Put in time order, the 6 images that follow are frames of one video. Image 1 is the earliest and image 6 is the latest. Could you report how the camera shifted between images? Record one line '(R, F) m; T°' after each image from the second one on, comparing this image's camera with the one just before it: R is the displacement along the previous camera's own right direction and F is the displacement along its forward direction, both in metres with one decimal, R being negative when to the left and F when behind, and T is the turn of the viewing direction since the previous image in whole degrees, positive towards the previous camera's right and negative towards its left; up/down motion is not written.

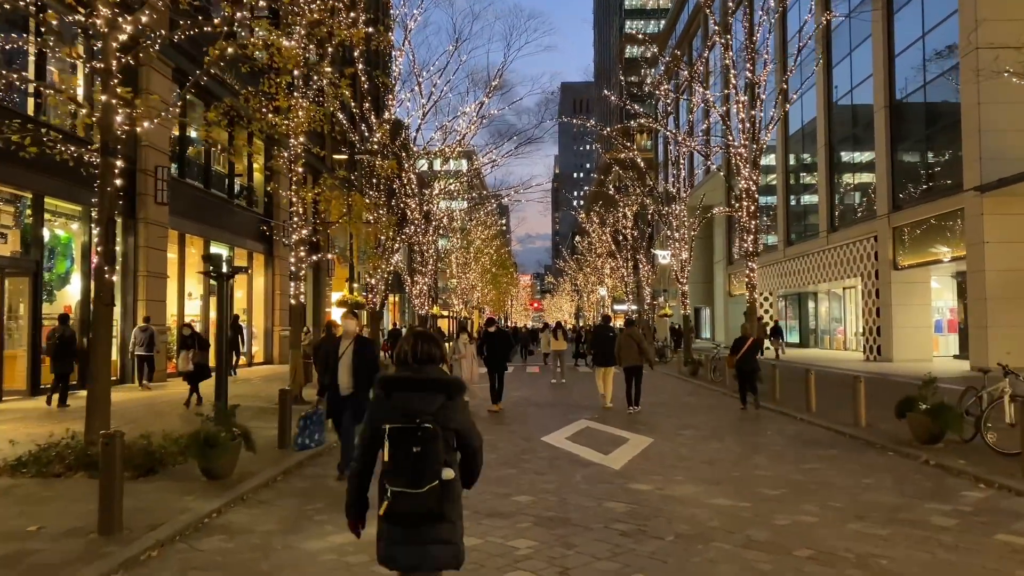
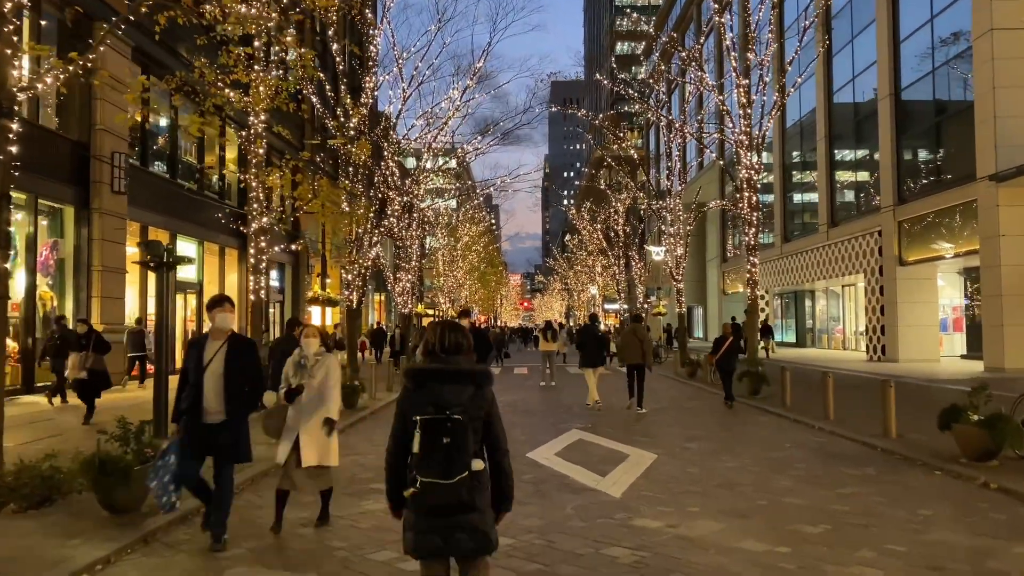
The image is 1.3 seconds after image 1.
(+0.1, +1.4) m; +1°
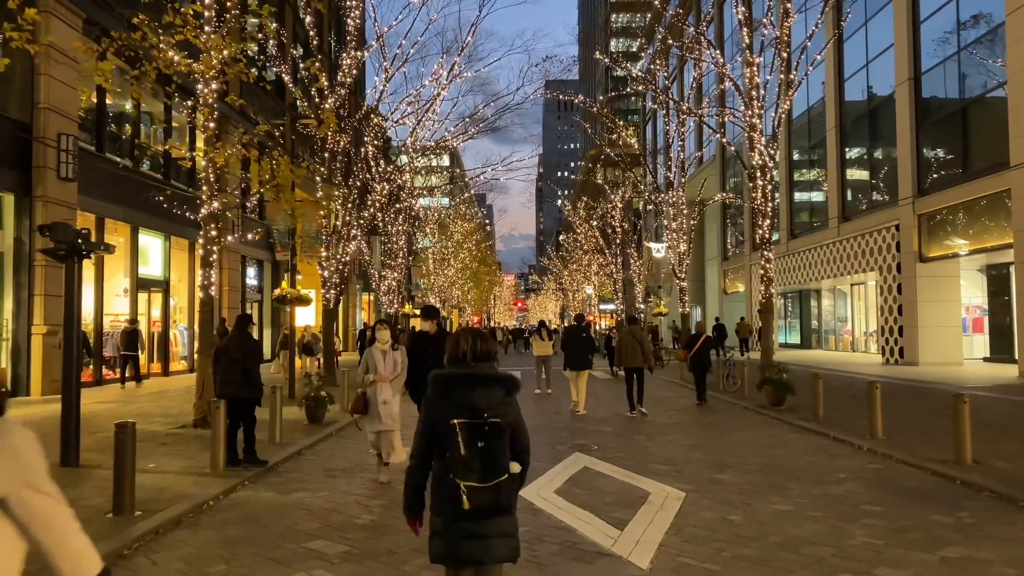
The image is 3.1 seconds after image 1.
(0.0, +1.9) m; 0°
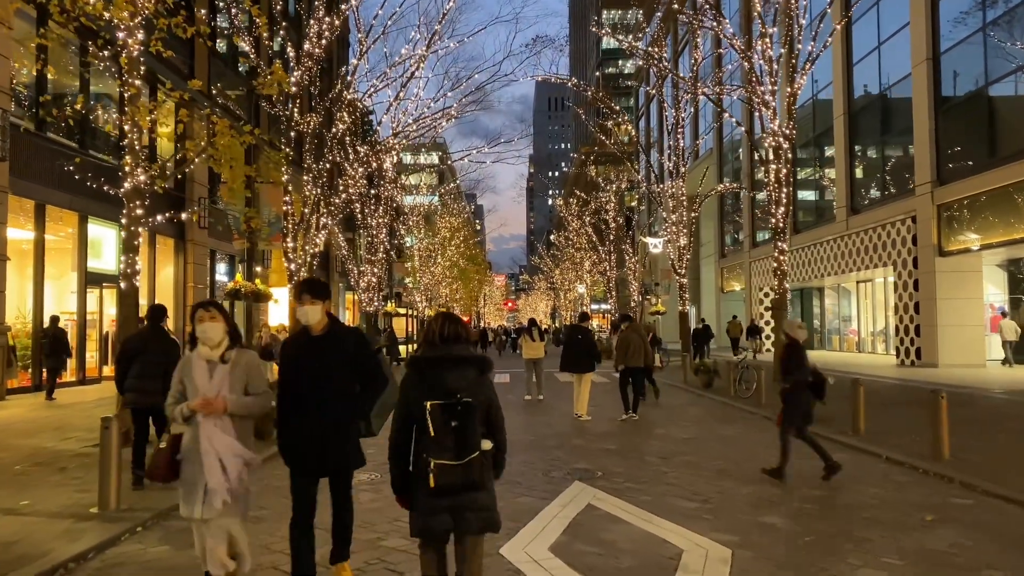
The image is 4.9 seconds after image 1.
(+0.1, +1.9) m; +1°
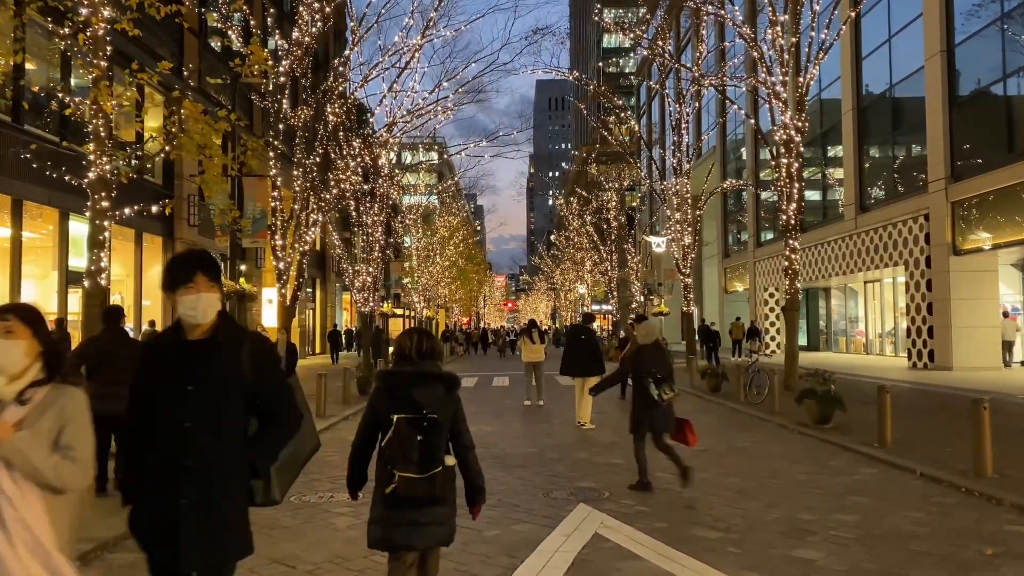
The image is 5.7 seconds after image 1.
(0.0, +0.8) m; 0°
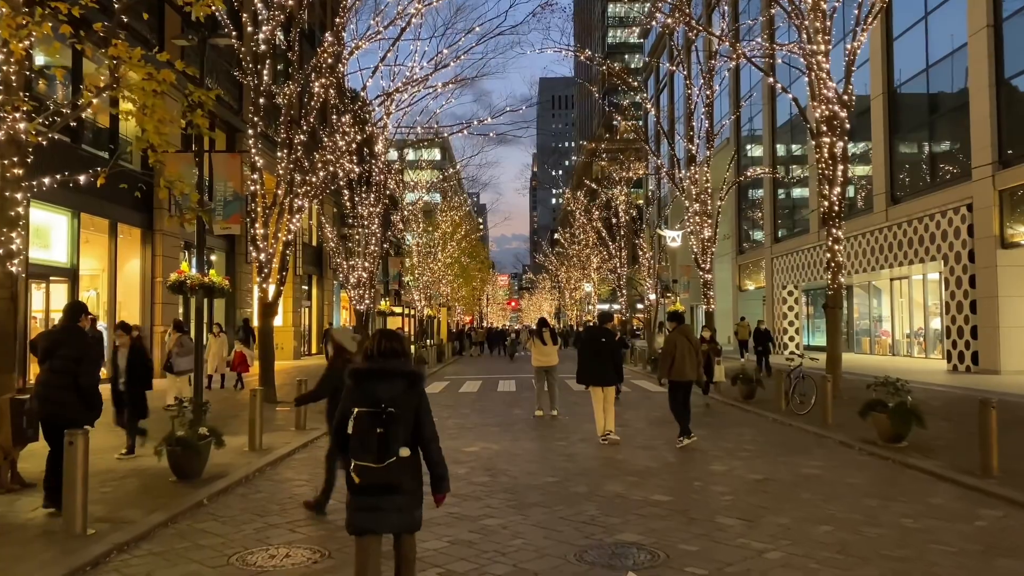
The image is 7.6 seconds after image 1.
(-0.1, +1.8) m; 0°
